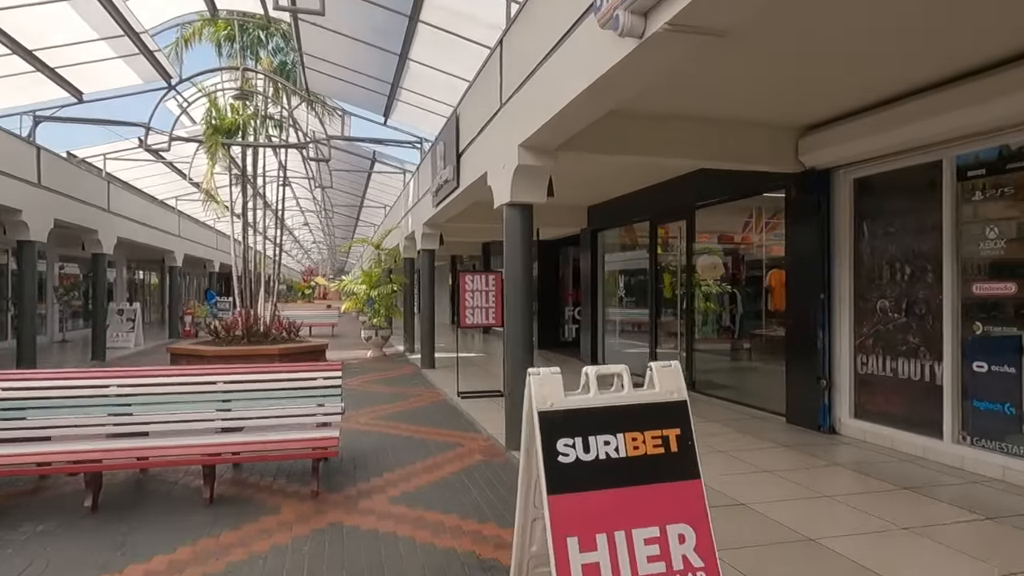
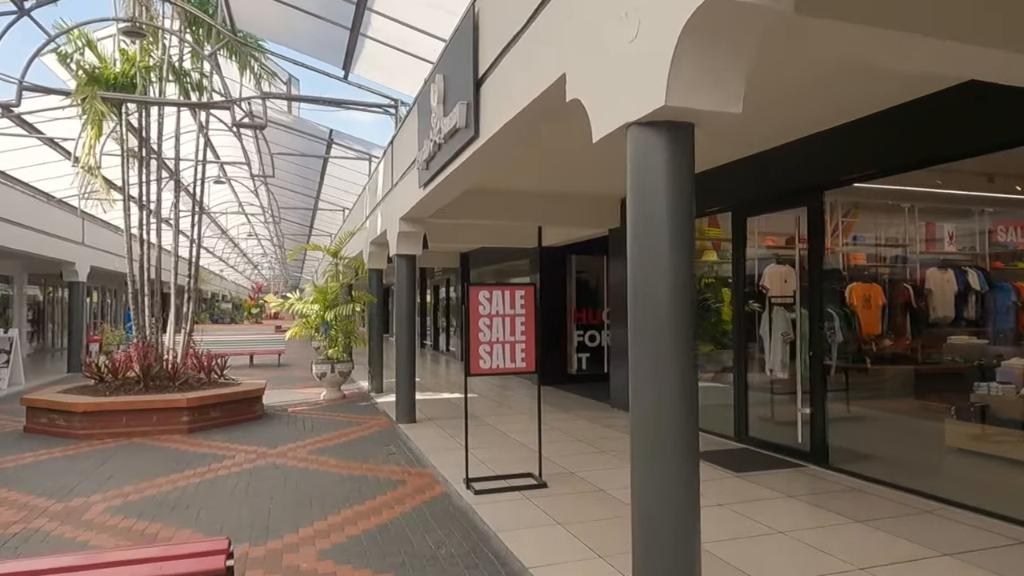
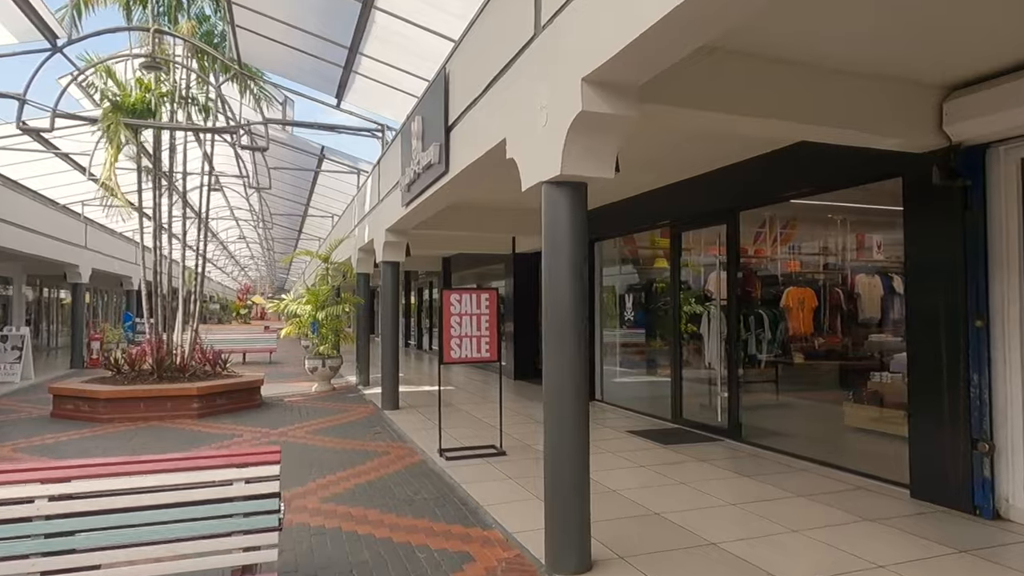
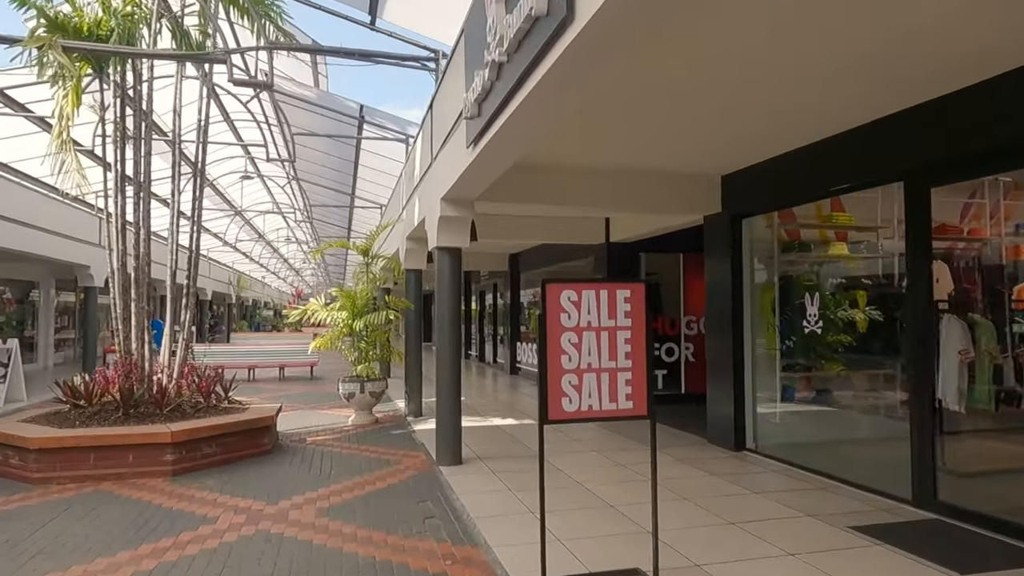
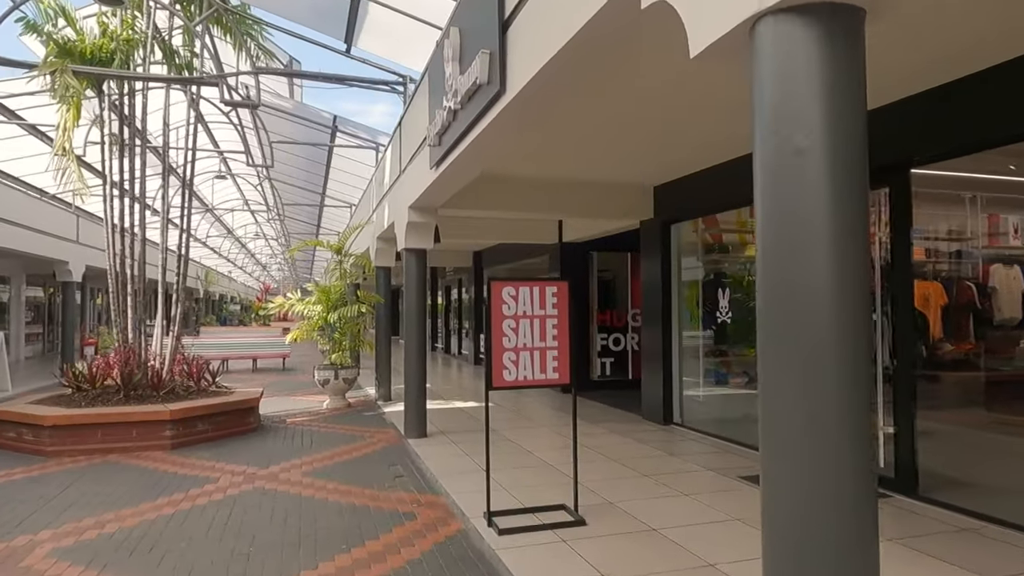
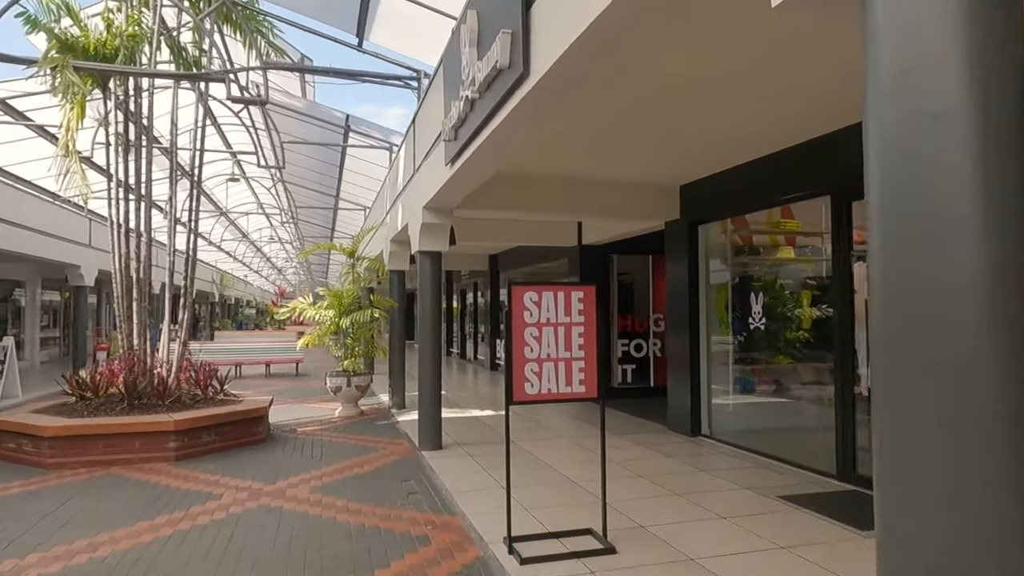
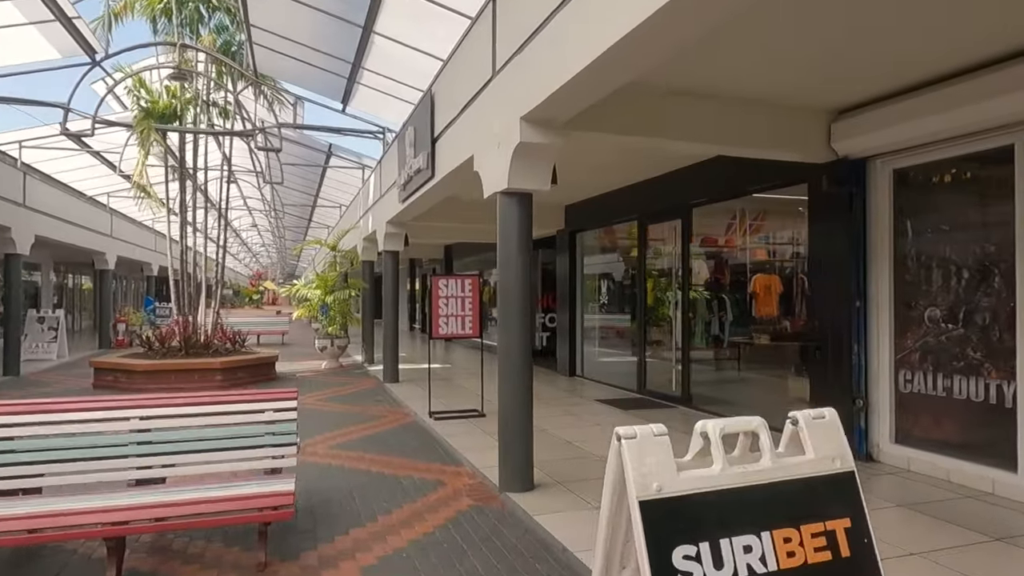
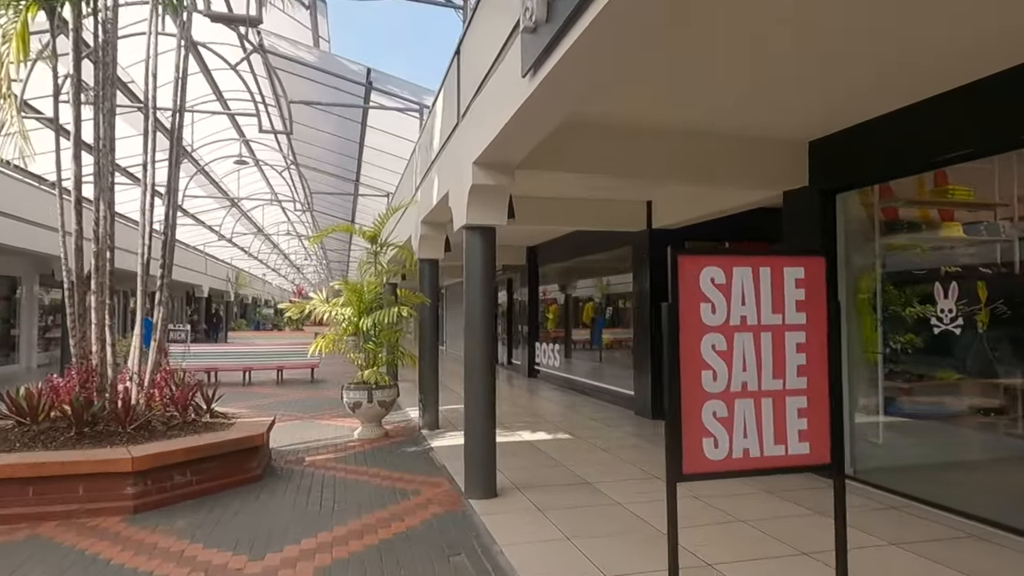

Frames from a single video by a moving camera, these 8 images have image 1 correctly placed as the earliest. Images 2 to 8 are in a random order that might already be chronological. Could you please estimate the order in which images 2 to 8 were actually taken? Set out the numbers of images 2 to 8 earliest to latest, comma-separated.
7, 3, 2, 5, 6, 4, 8
